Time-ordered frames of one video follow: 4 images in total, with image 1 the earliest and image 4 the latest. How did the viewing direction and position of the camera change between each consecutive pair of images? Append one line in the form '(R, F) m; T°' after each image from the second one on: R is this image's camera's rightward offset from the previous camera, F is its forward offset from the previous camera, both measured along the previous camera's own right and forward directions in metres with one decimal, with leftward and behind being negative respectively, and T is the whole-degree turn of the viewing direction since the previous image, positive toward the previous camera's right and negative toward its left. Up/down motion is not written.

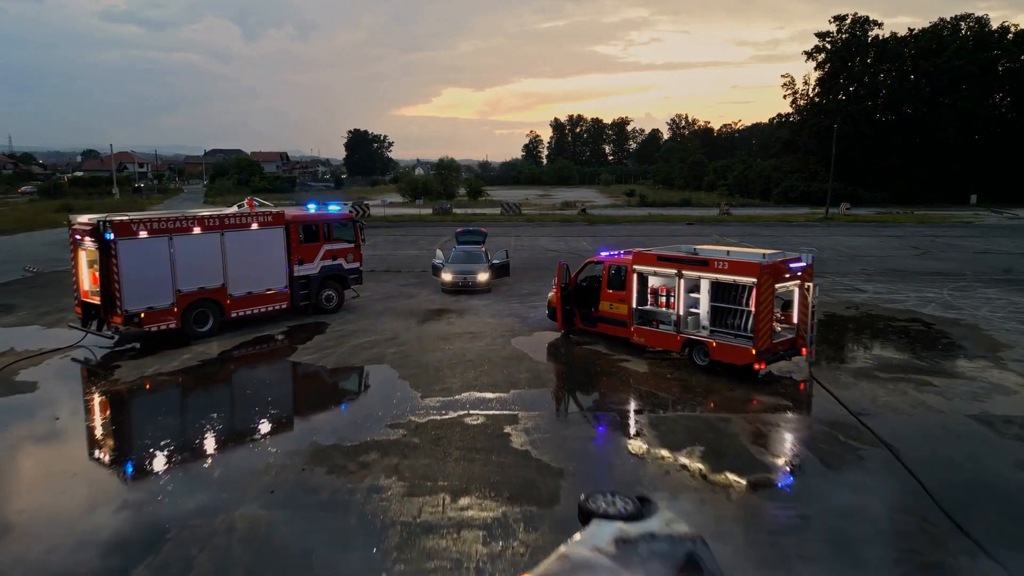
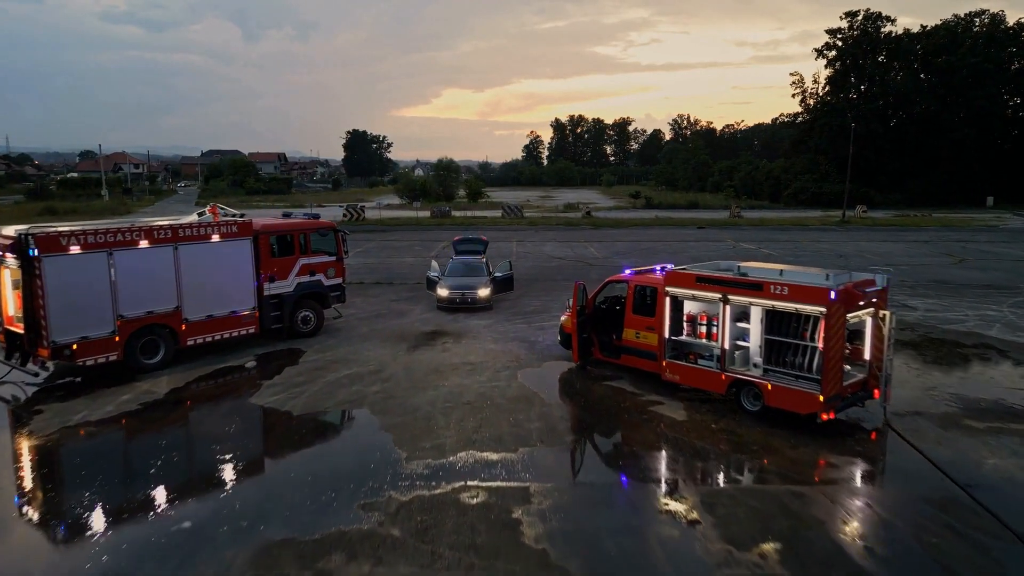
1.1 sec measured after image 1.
(-0.1, +2.1) m; 0°
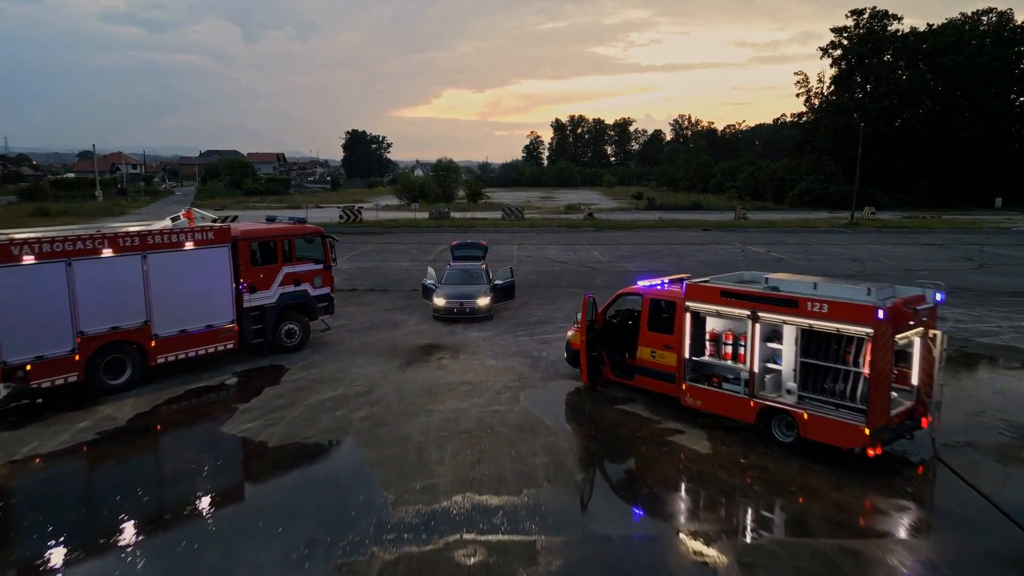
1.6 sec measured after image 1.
(0.0, +1.1) m; 0°
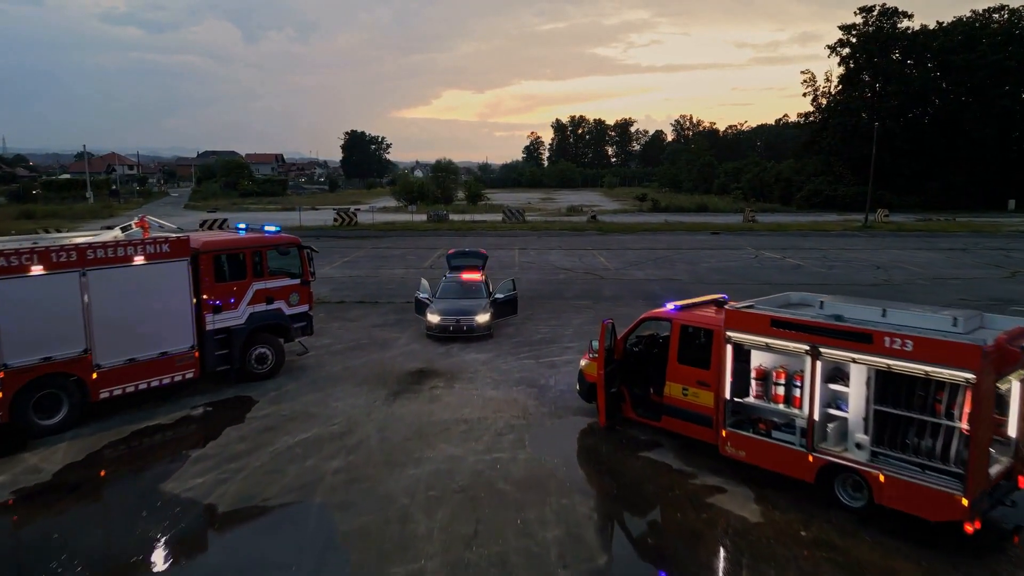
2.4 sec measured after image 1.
(0.0, +1.6) m; 0°
